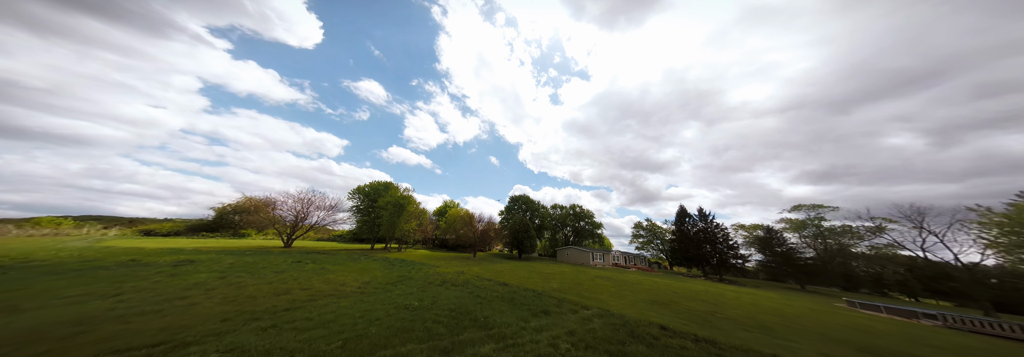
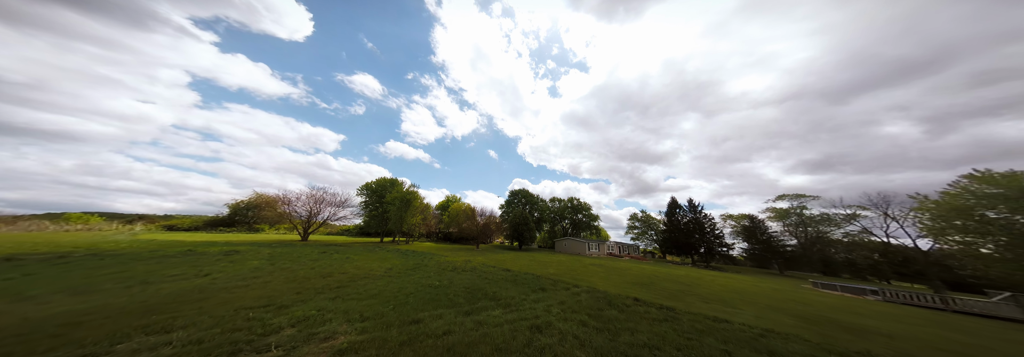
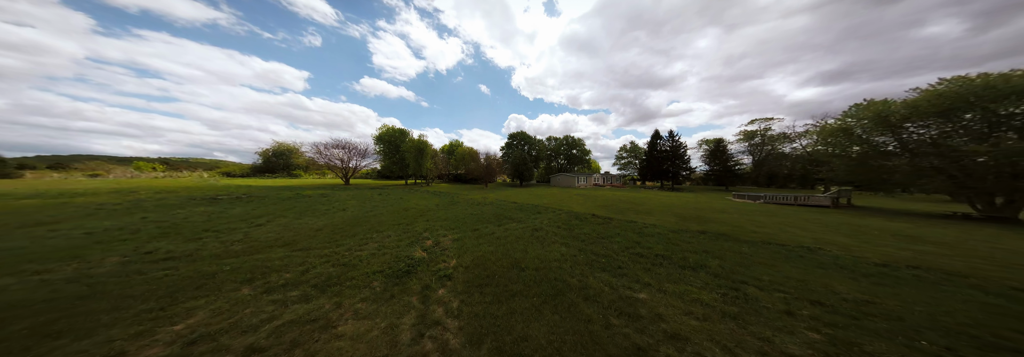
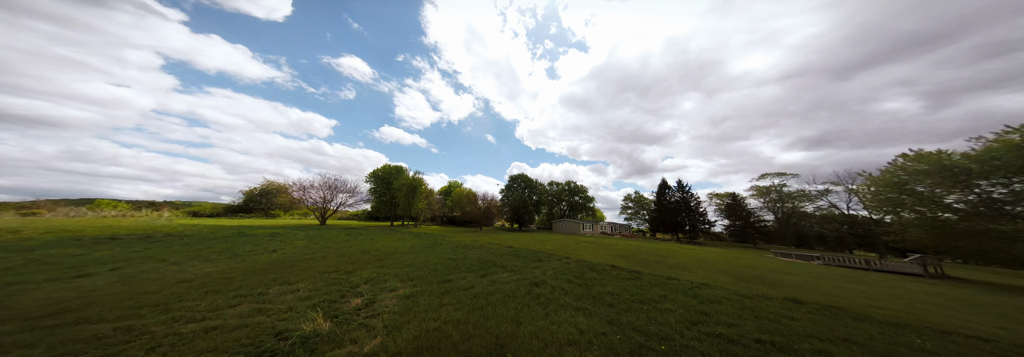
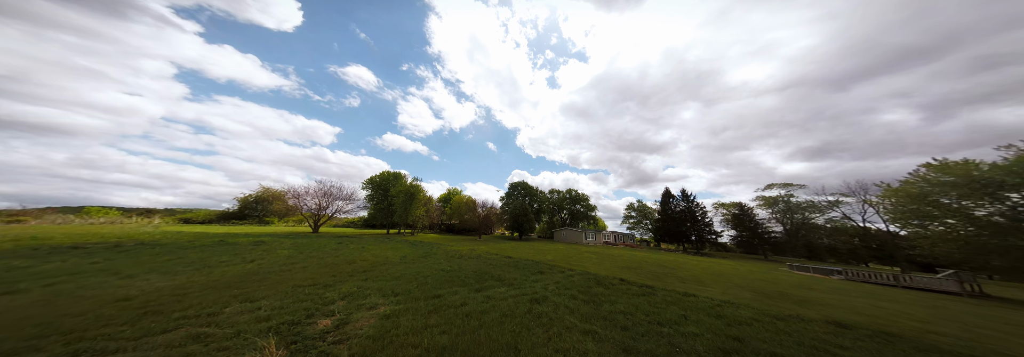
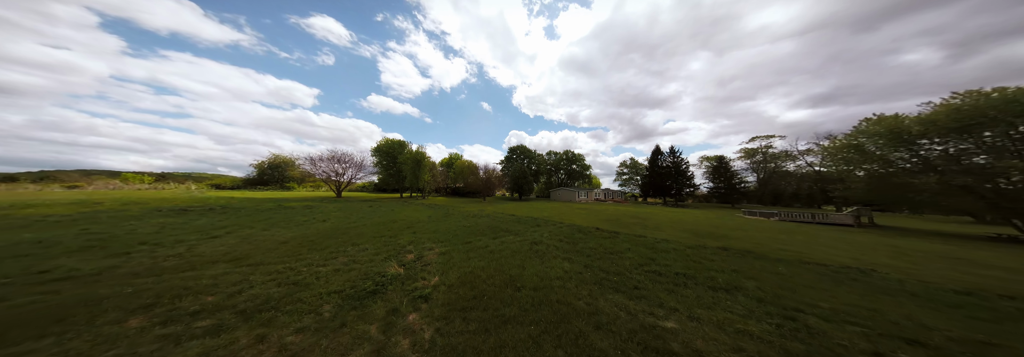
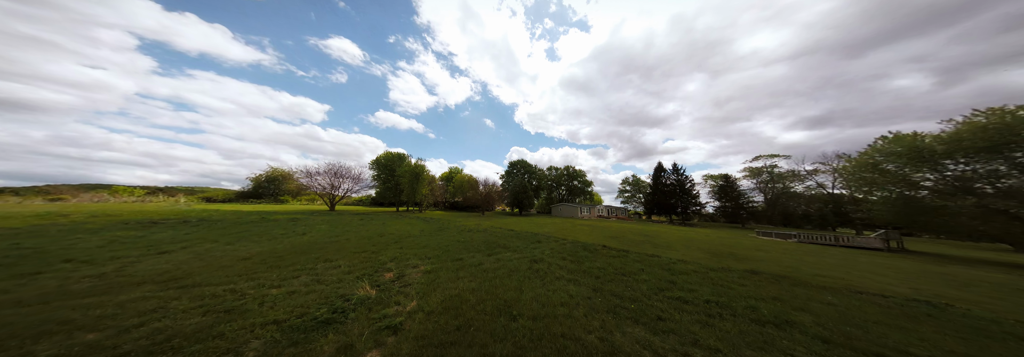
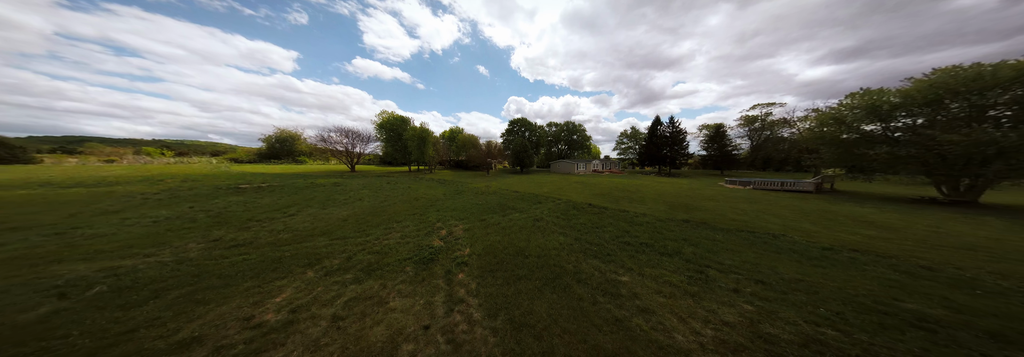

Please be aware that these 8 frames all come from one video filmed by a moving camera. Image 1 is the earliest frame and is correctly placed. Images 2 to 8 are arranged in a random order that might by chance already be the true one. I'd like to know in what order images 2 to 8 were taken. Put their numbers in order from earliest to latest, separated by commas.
2, 5, 4, 7, 6, 3, 8
